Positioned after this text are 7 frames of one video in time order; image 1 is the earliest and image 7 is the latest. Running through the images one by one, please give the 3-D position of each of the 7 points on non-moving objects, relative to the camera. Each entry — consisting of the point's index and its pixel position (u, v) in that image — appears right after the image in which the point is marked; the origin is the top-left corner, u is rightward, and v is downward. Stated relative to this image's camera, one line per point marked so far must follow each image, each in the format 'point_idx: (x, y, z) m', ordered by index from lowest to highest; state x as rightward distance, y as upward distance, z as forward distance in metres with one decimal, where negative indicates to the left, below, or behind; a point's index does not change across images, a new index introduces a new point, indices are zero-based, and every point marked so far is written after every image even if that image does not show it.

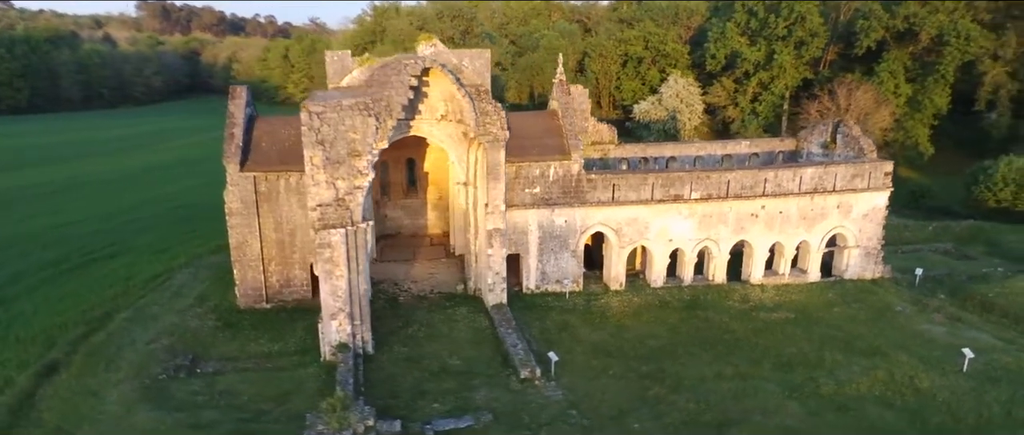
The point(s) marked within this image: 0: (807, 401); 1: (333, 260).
0: (+6.7, -4.2, +14.4) m
1: (-4.4, -1.1, +15.7) m
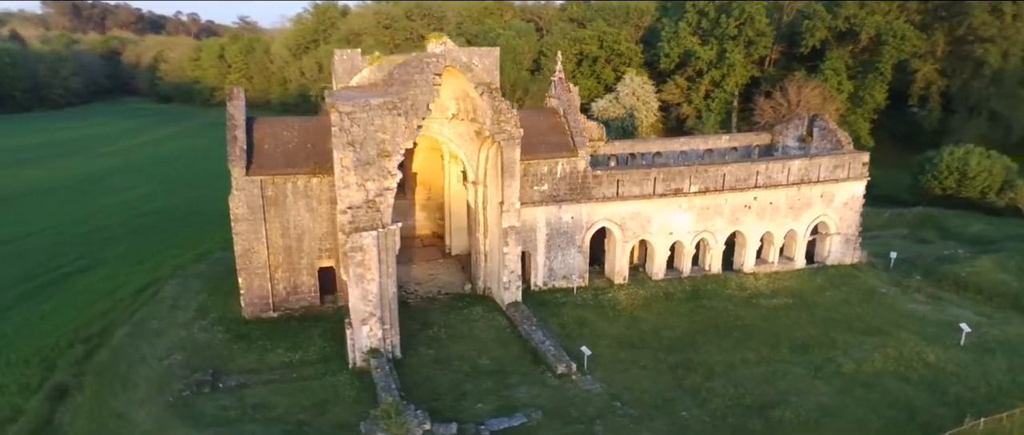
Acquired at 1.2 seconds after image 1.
0: (+7.8, -3.9, +15.3) m
1: (-3.6, -1.1, +15.3) m
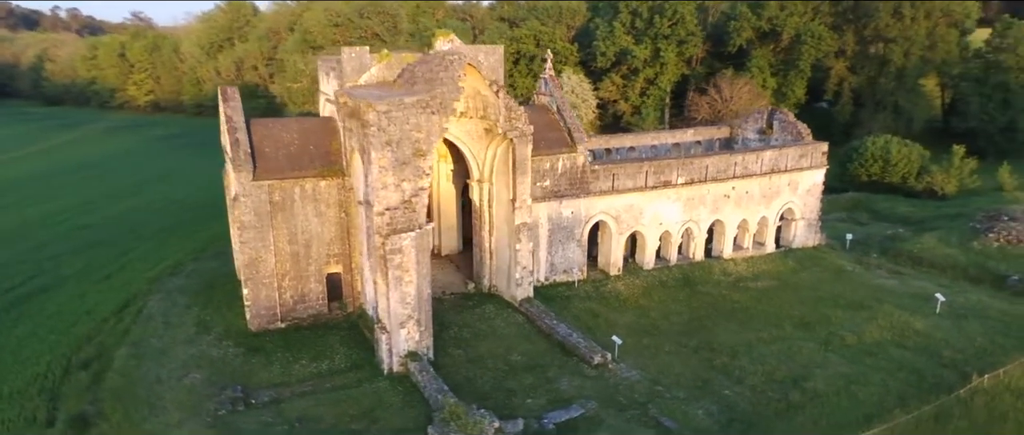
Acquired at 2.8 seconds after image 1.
0: (+8.7, -3.5, +16.6) m
1: (-2.6, -1.2, +15.0) m
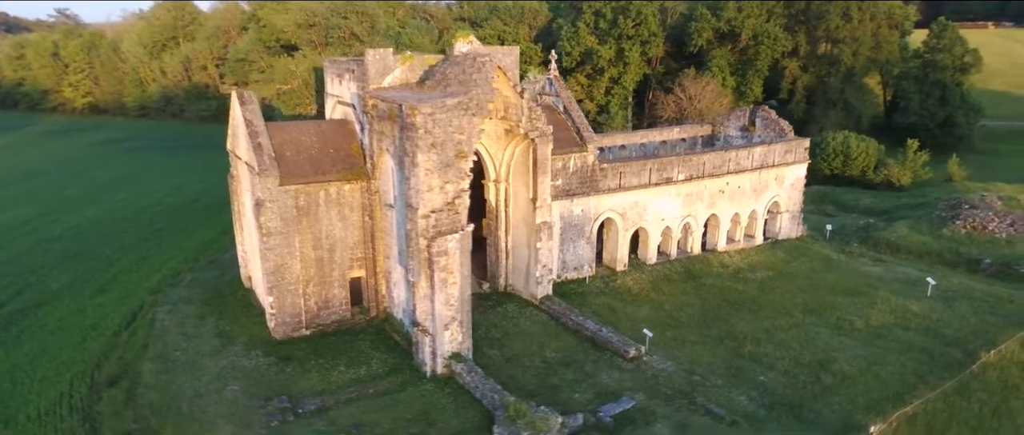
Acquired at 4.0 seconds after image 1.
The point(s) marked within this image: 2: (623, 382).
0: (+9.6, -3.3, +17.7) m
1: (-1.5, -1.2, +15.1) m
2: (+2.7, -4.1, +15.6) m
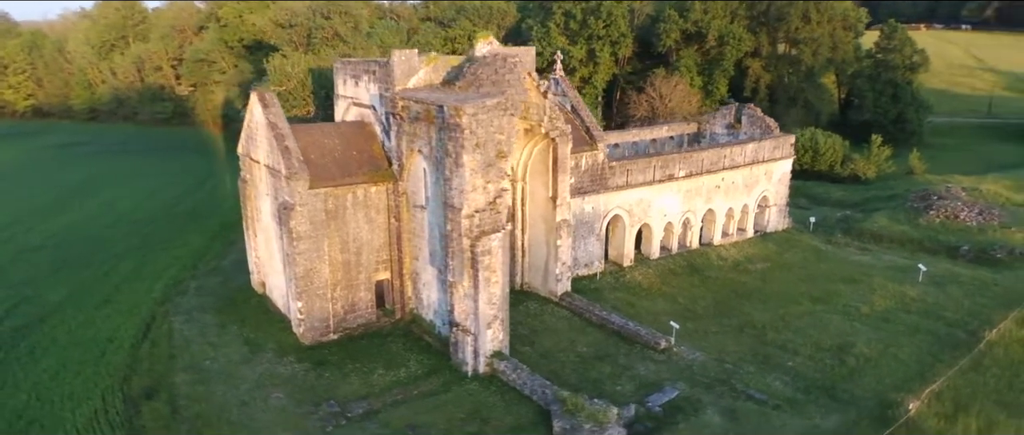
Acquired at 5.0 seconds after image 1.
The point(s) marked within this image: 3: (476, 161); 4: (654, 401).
0: (+10.5, -3.1, +18.7) m
1: (-0.5, -1.2, +15.2) m
2: (+3.8, -4.0, +16.1) m
3: (-0.9, +1.3, +14.7) m
4: (+3.3, -4.2, +14.5) m
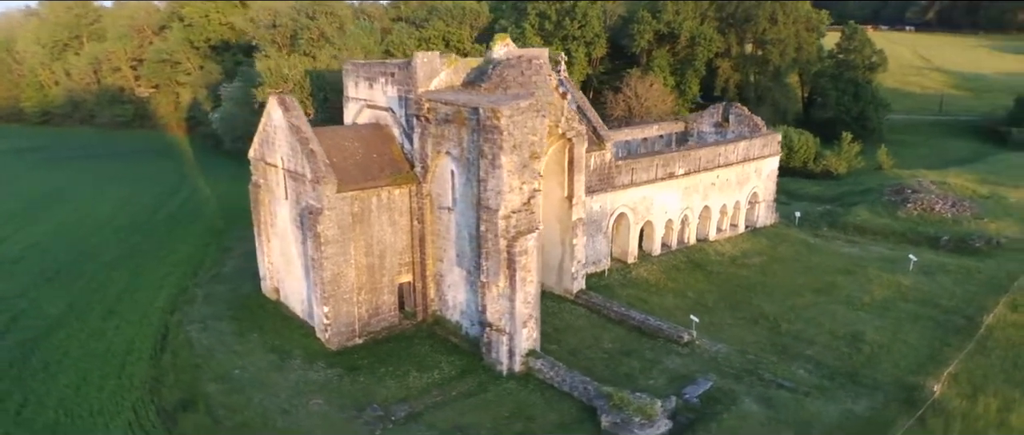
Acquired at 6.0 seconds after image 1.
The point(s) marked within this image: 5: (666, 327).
0: (+11.1, -2.9, +19.7) m
1: (+0.3, -1.2, +15.4) m
2: (+4.6, -3.9, +16.6) m
3: (0.0, +1.3, +14.9) m
4: (+4.2, -4.2, +14.9) m
5: (+4.4, -3.2, +18.2) m
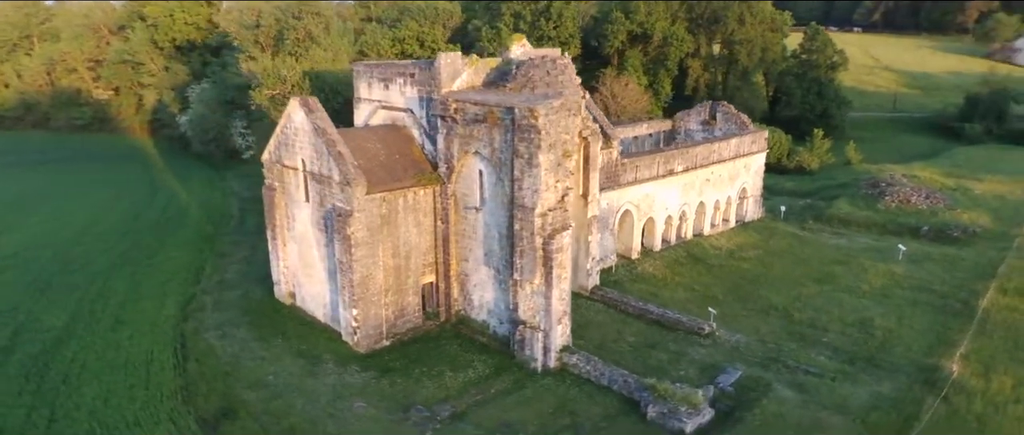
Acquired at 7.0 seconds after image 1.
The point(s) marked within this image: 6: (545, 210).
0: (+11.7, -2.6, +20.6) m
1: (+1.2, -1.1, +15.6) m
2: (+5.4, -3.8, +17.1) m
3: (+0.8, +1.4, +15.1) m
4: (+5.2, -4.0, +15.4) m
5: (+5.1, -3.0, +18.7) m
6: (+0.8, +0.2, +15.3) m
